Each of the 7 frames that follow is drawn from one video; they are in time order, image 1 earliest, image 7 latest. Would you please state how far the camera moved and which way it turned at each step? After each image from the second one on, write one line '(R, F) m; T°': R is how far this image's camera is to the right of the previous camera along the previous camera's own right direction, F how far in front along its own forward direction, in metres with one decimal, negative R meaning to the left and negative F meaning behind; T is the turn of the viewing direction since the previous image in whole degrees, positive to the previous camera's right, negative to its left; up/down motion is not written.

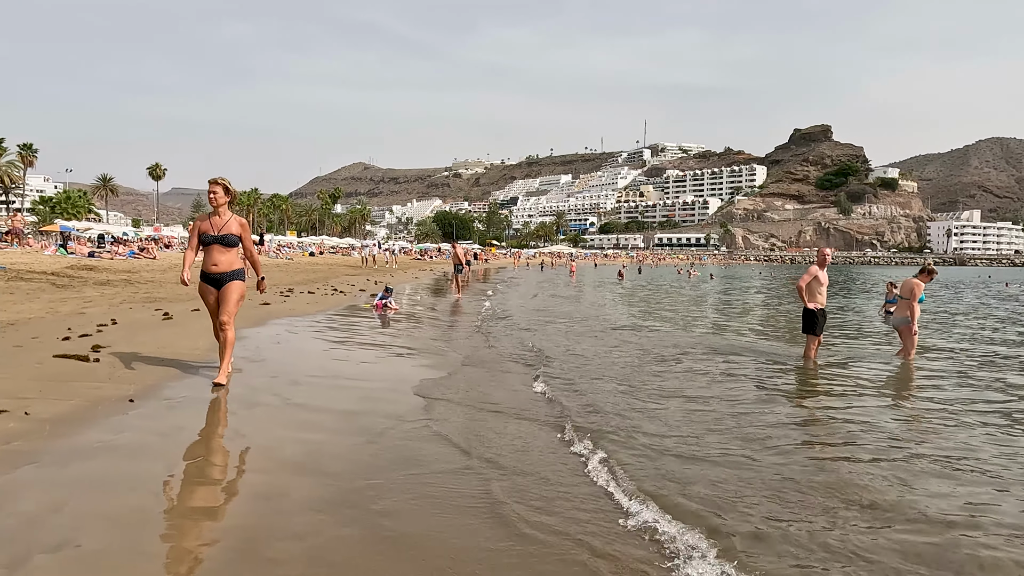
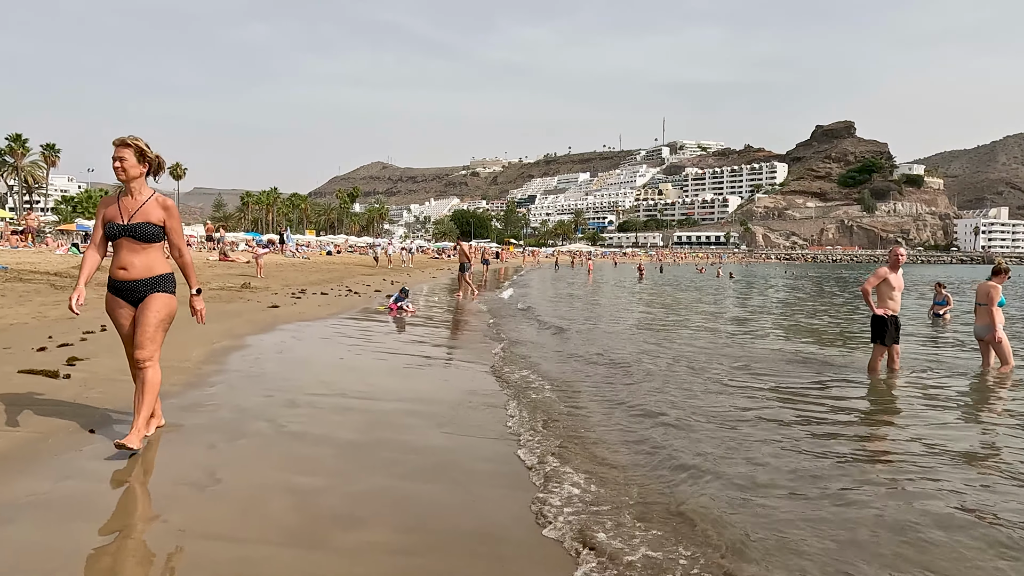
(-0.1, +0.9) m; -2°
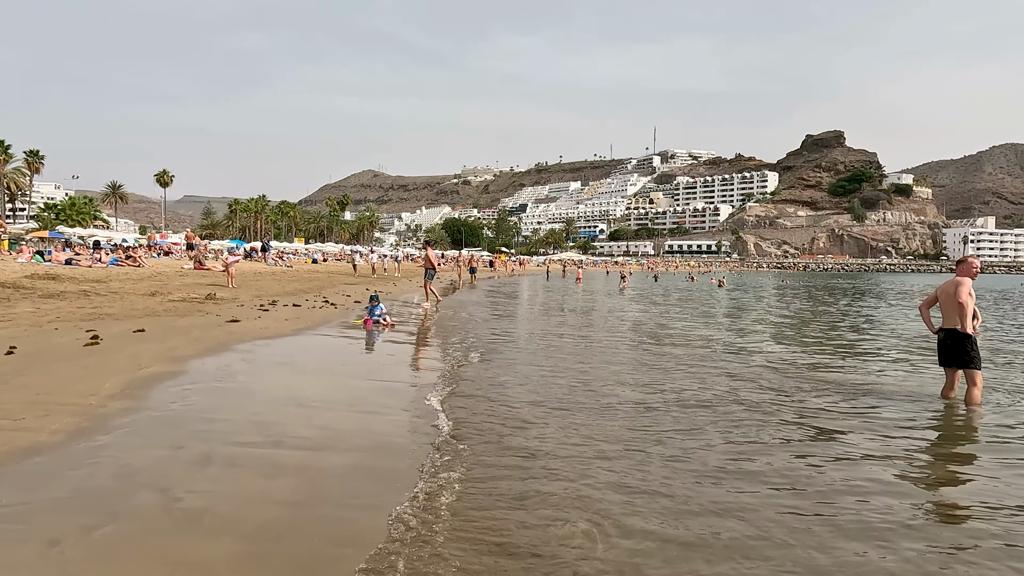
(0.0, +1.3) m; +1°
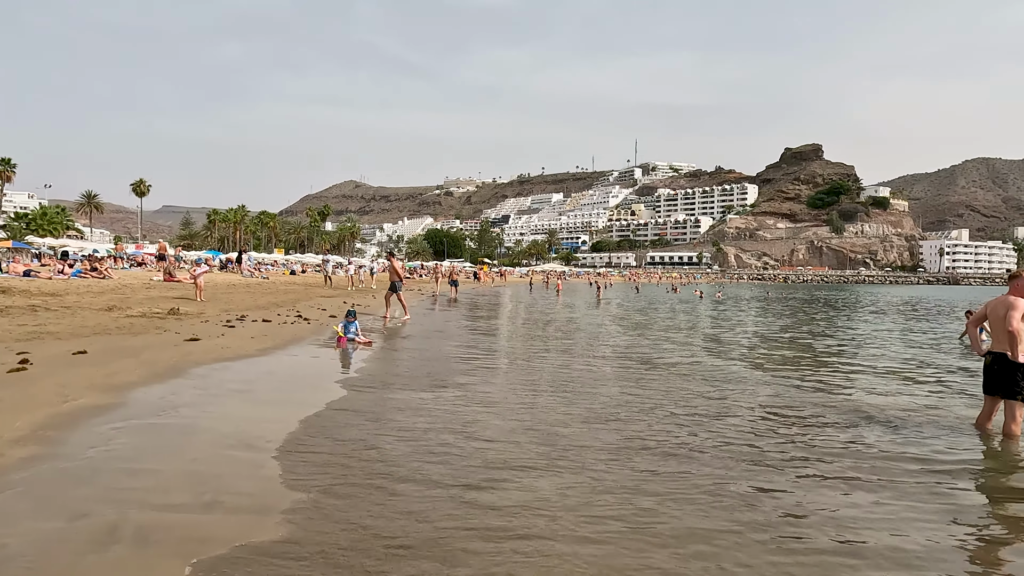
(-0.1, +0.9) m; +1°
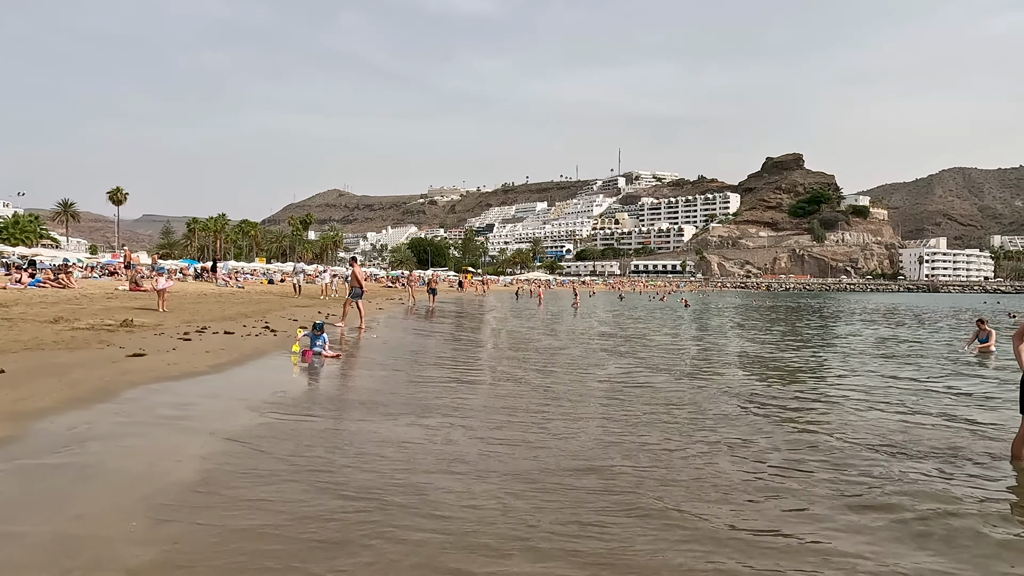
(+0.1, +0.9) m; +1°
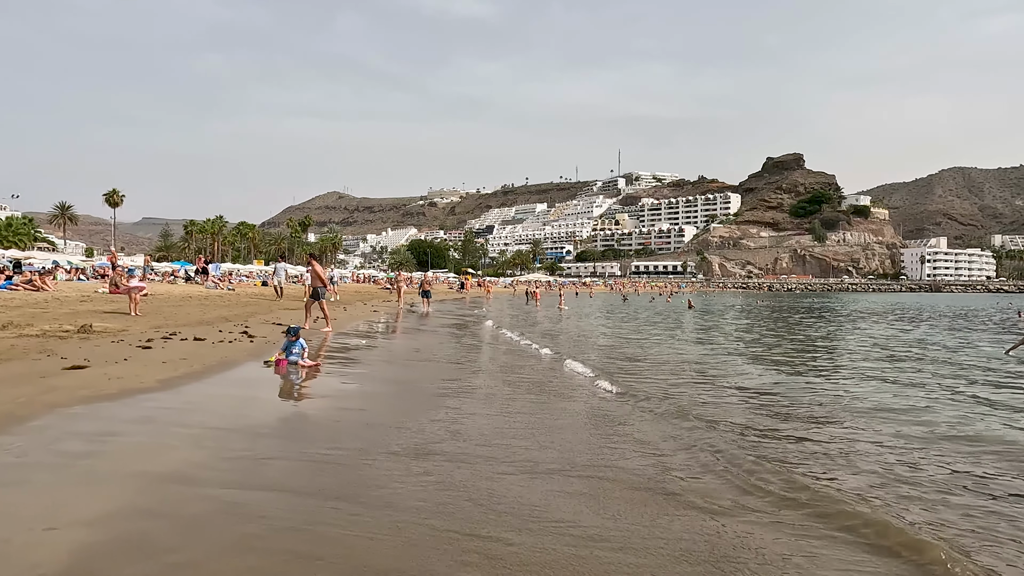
(0.0, +1.4) m; 0°
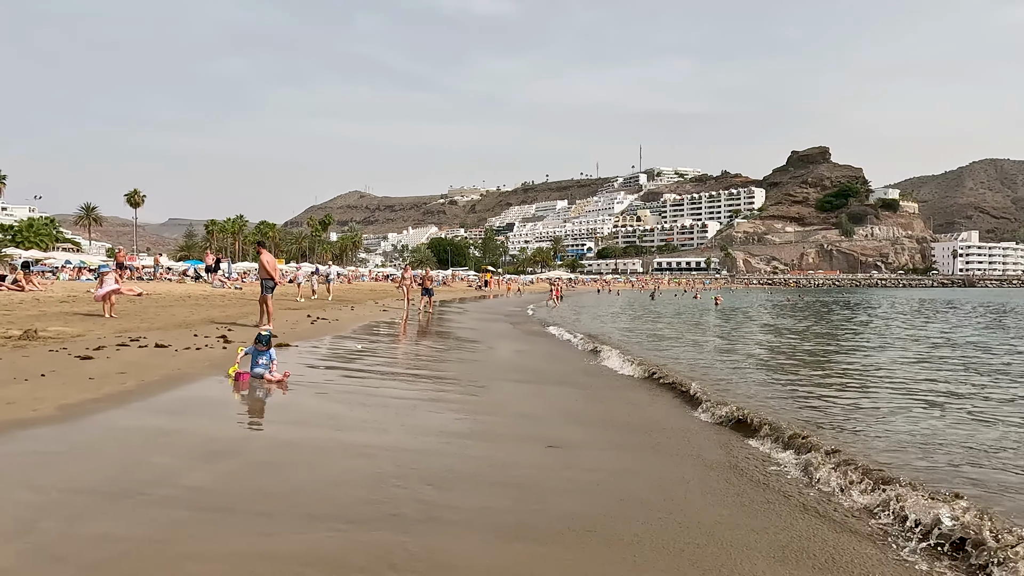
(+0.1, +1.9) m; -2°
